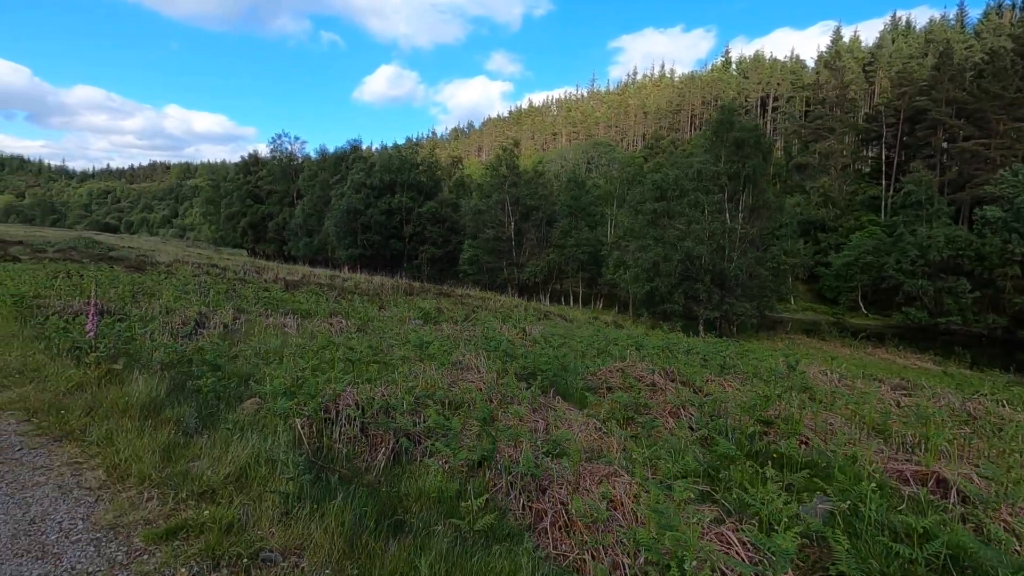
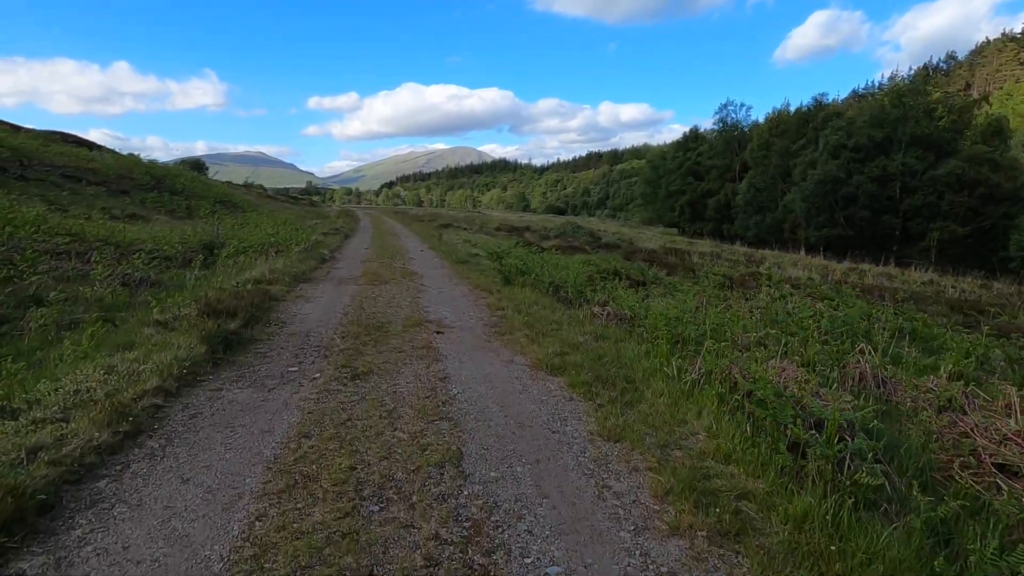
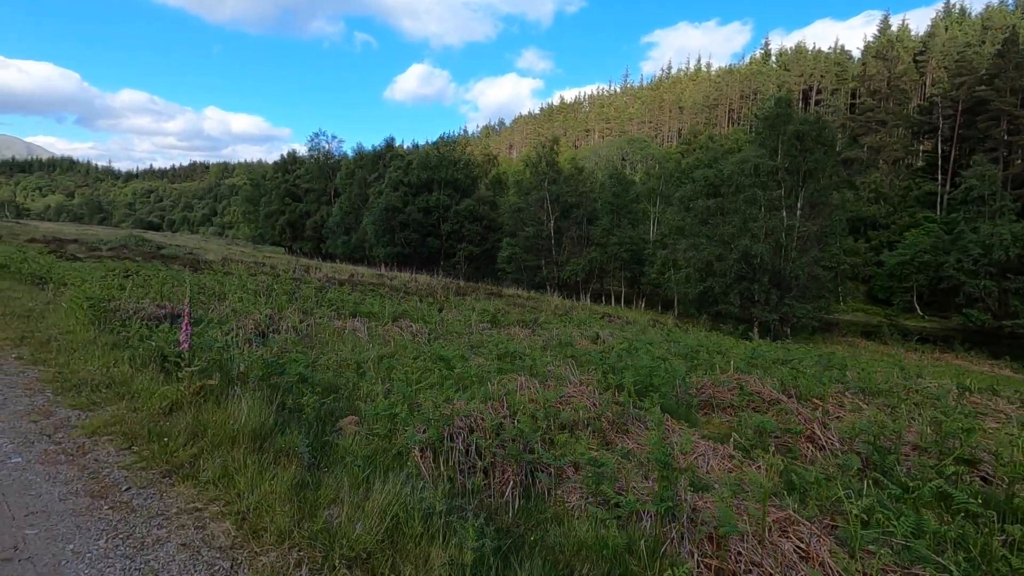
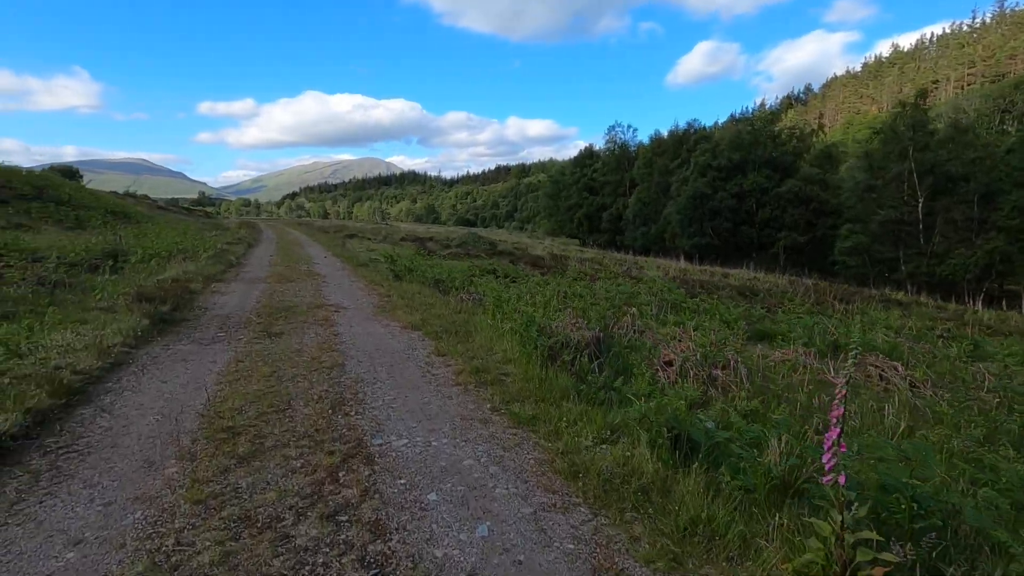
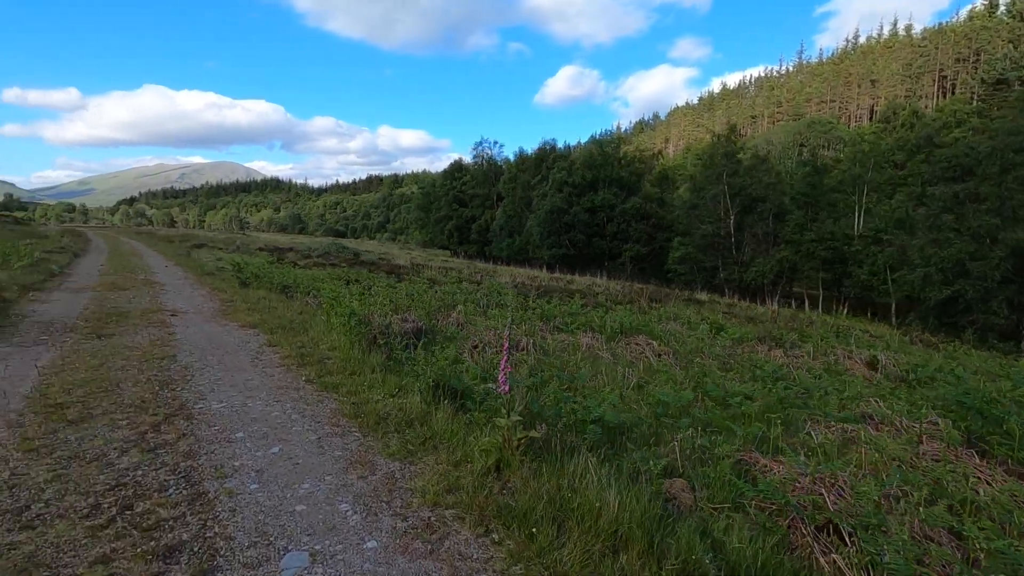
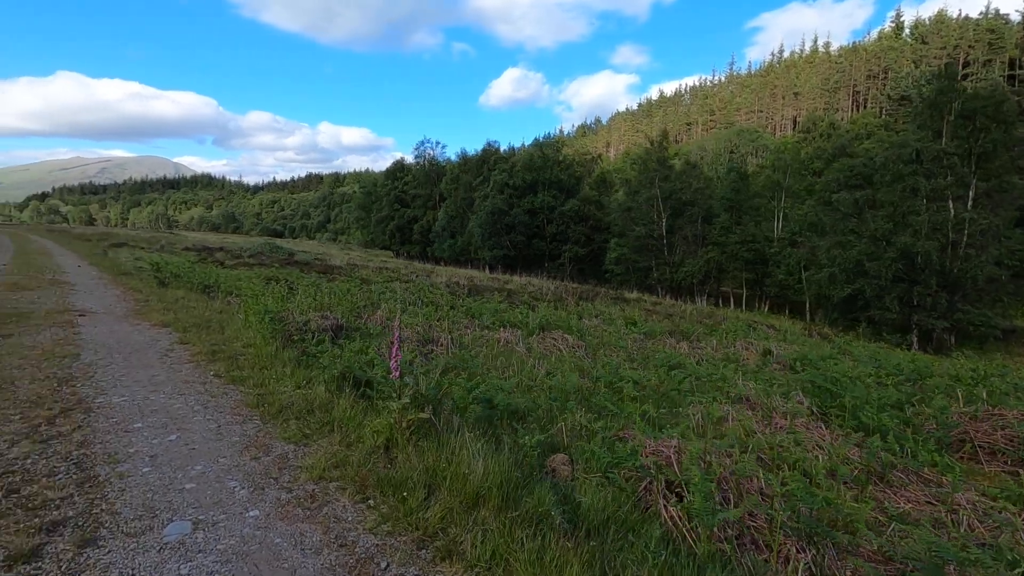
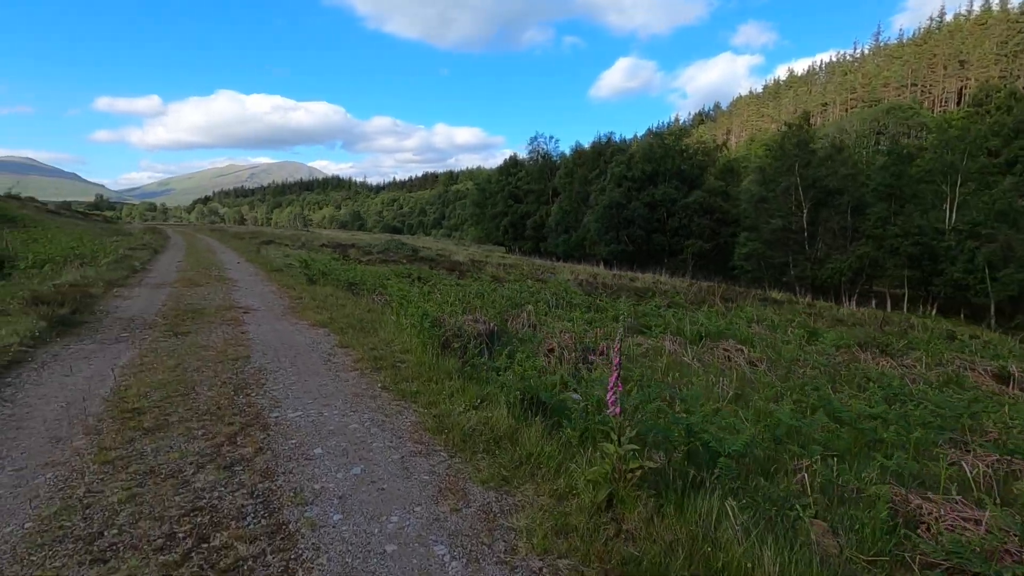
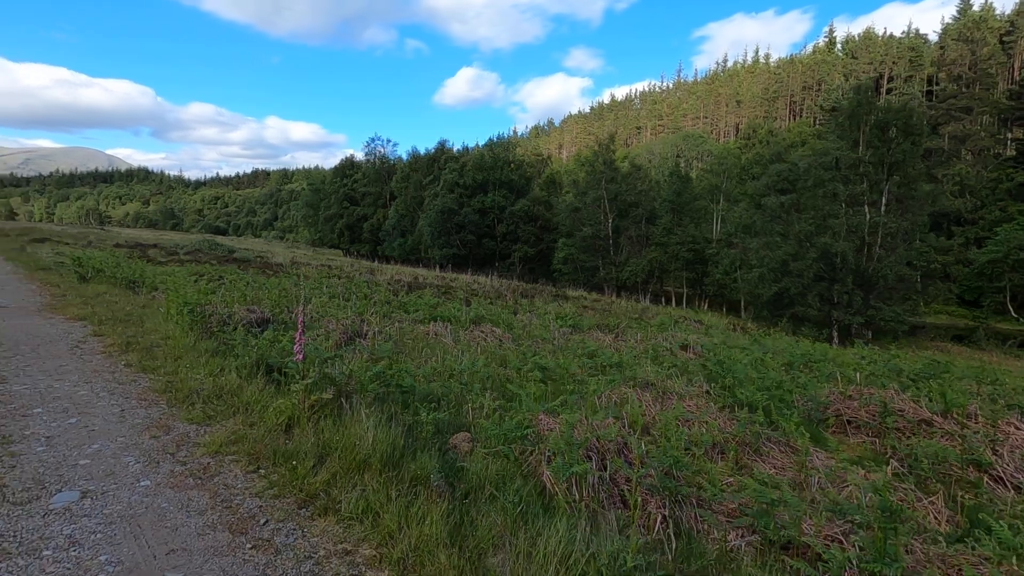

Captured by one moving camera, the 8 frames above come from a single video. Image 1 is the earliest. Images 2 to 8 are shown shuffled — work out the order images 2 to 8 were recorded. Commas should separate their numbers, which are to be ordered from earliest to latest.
3, 8, 6, 5, 7, 4, 2
